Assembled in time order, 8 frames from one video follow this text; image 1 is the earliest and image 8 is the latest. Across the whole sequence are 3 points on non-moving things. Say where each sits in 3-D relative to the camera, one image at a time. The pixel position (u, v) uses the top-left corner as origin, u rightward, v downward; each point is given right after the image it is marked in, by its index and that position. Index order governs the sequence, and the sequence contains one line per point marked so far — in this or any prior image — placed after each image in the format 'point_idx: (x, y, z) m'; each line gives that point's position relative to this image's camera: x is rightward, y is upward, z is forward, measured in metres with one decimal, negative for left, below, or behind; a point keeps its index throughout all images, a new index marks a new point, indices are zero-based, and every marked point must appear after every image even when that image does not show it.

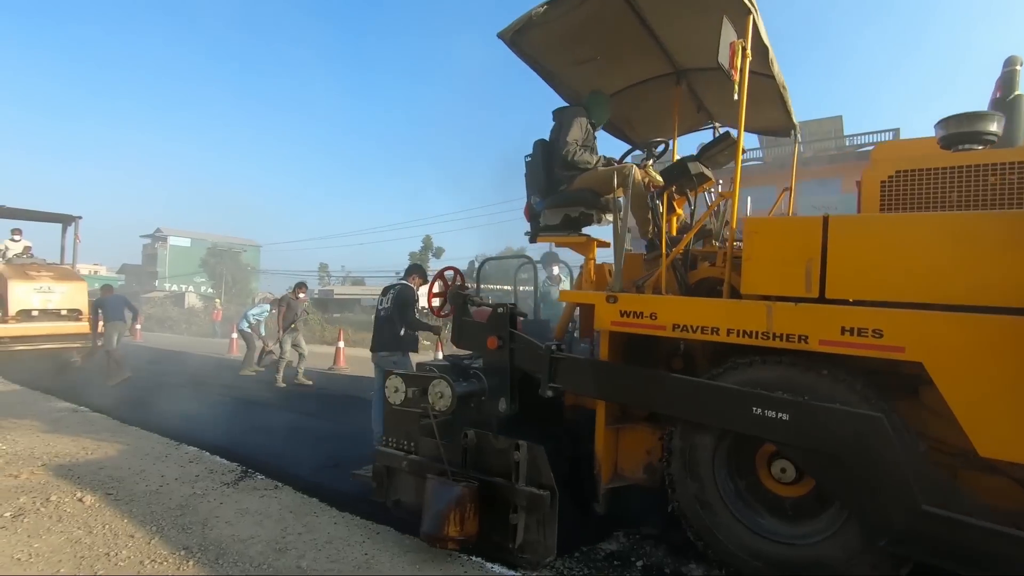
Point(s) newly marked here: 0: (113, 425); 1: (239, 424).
0: (-4.3, -1.5, +6.7) m
1: (-2.9, -1.5, +6.7) m
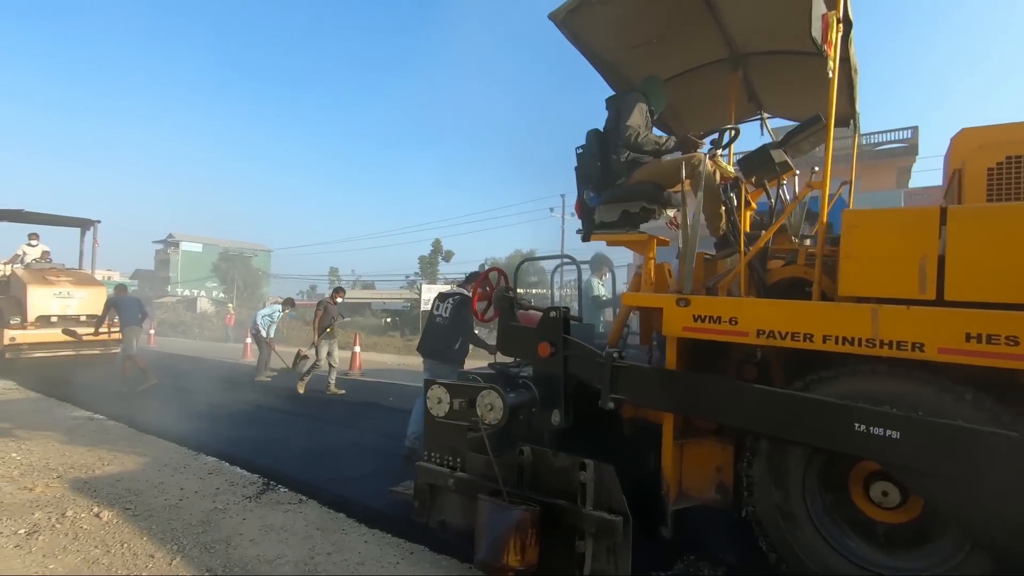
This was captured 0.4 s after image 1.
0: (-4.0, -1.6, +6.5) m
1: (-2.6, -1.5, +6.5) m
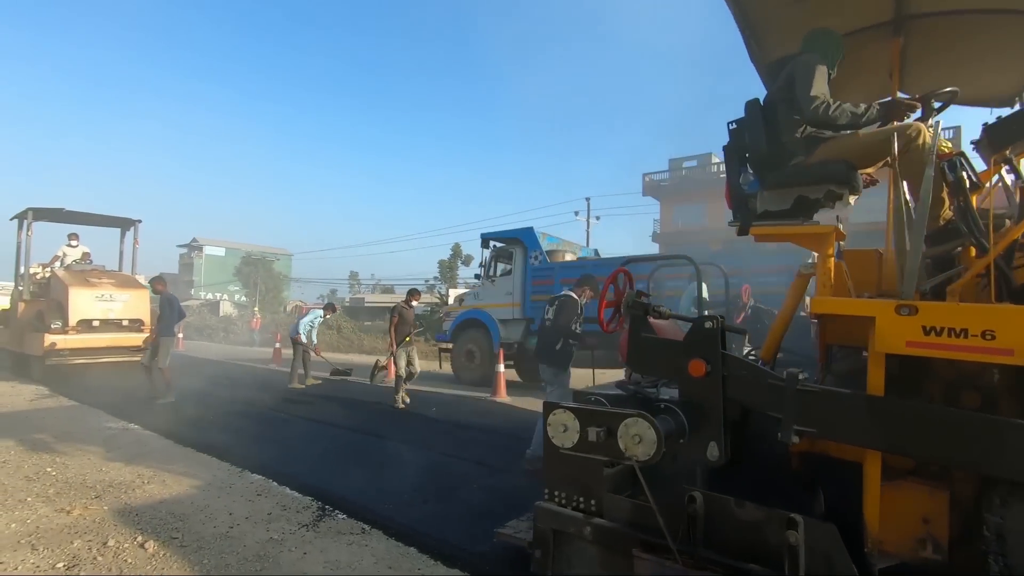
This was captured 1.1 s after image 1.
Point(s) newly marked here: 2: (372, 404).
0: (-3.4, -1.6, +6.1) m
1: (-2.0, -1.6, +6.0) m
2: (-1.8, -1.6, +8.3) m
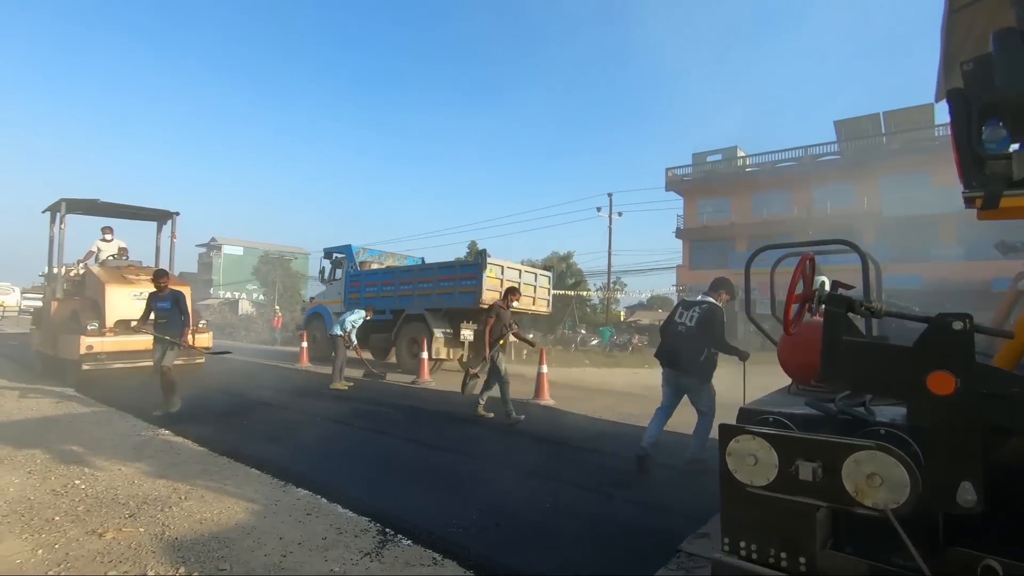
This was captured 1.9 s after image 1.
0: (-2.8, -1.6, +5.6) m
1: (-1.4, -1.5, +5.5) m
2: (-1.2, -1.6, +7.8) m
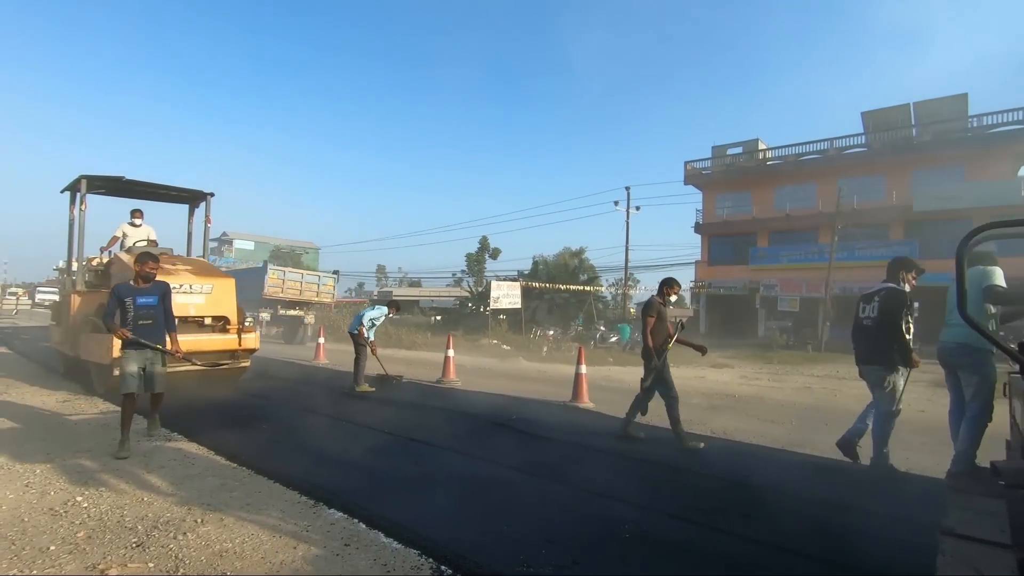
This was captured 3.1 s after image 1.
0: (-2.3, -1.5, +5.0) m
1: (-0.9, -1.5, +4.9) m
2: (-0.7, -1.5, +7.2) m
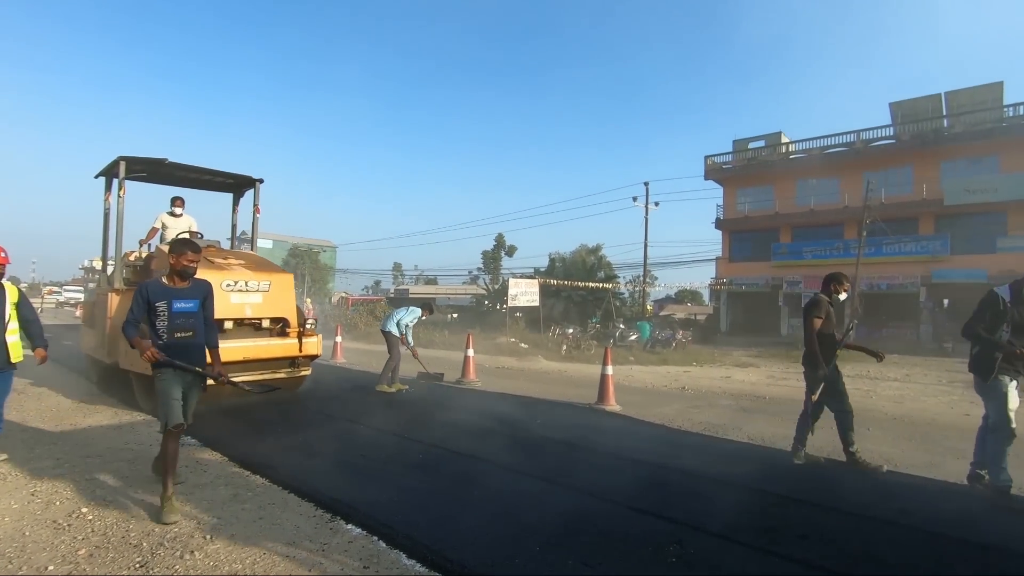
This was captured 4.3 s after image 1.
0: (-2.1, -1.5, +4.7) m
1: (-0.7, -1.5, +4.6) m
2: (-0.4, -1.4, +6.9) m
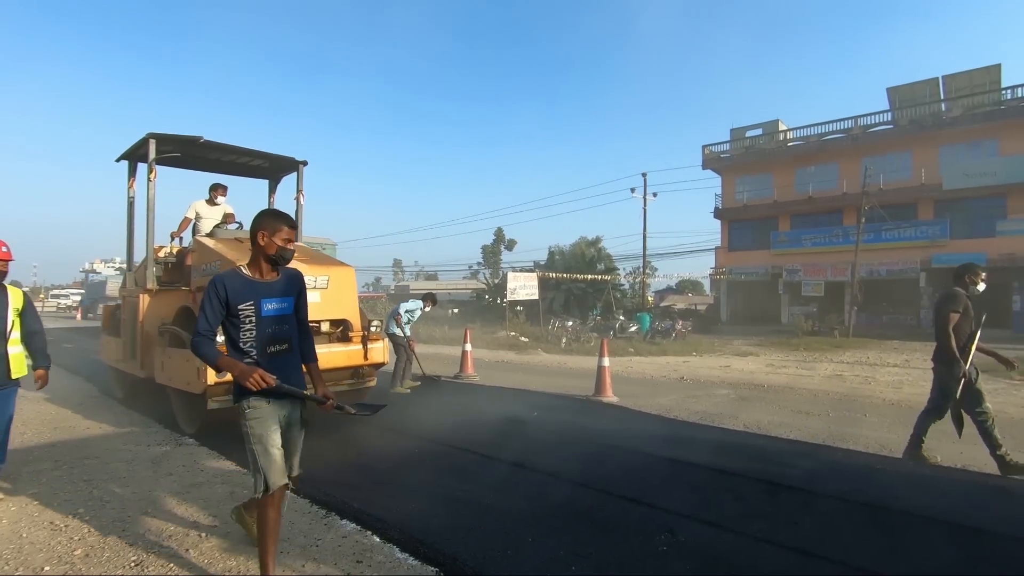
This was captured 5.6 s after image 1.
0: (-2.1, -1.5, +4.8) m
1: (-0.8, -1.4, +4.6) m
2: (-0.5, -1.4, +6.9) m
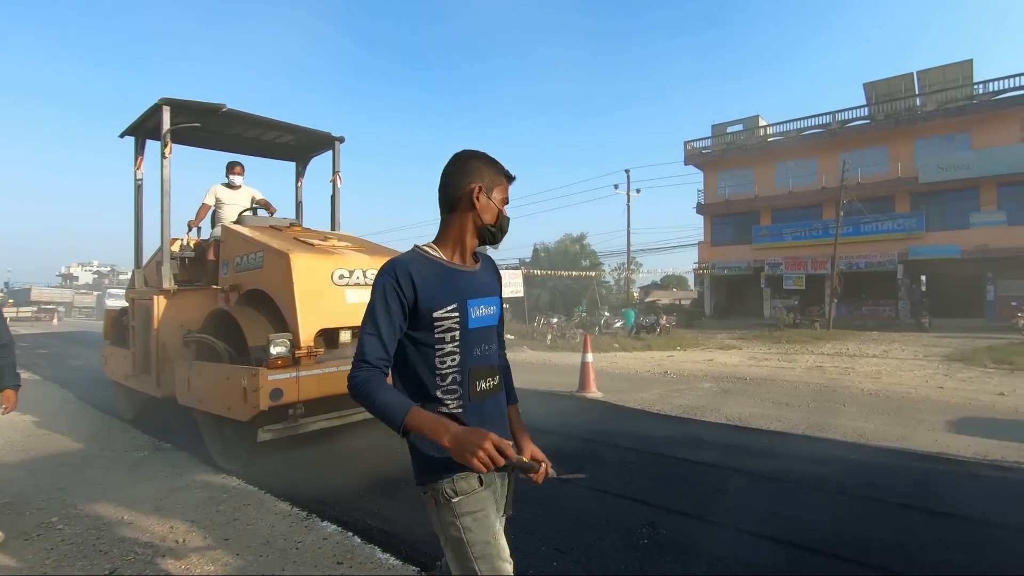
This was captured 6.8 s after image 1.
0: (-2.3, -1.5, +4.7) m
1: (-0.9, -1.4, +4.6) m
2: (-0.7, -1.4, +6.9) m
